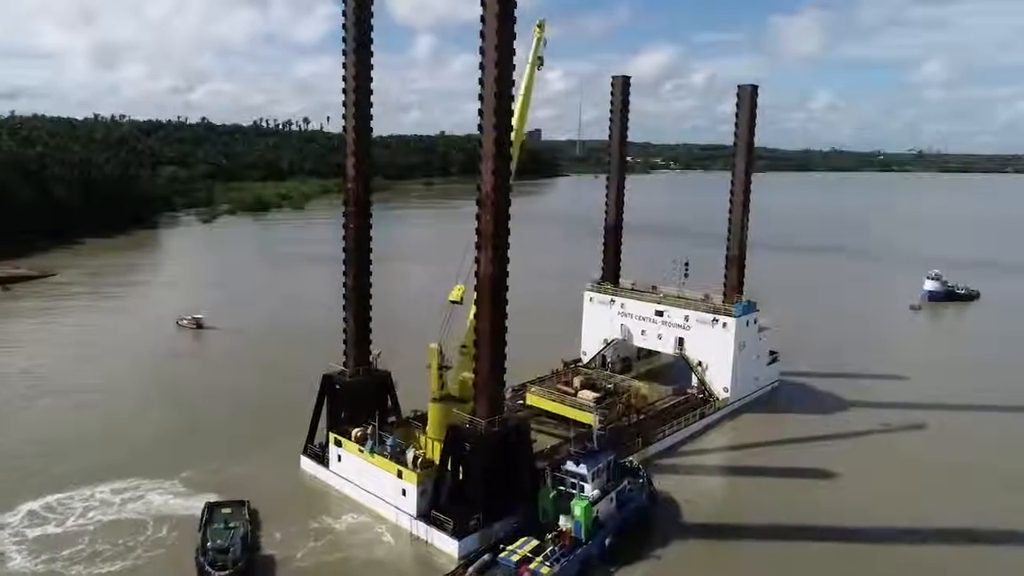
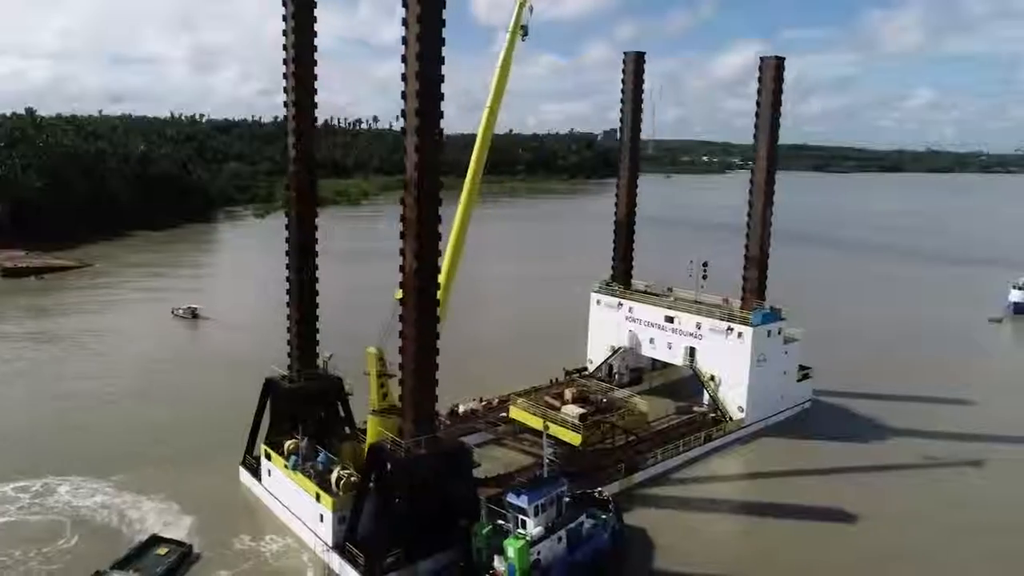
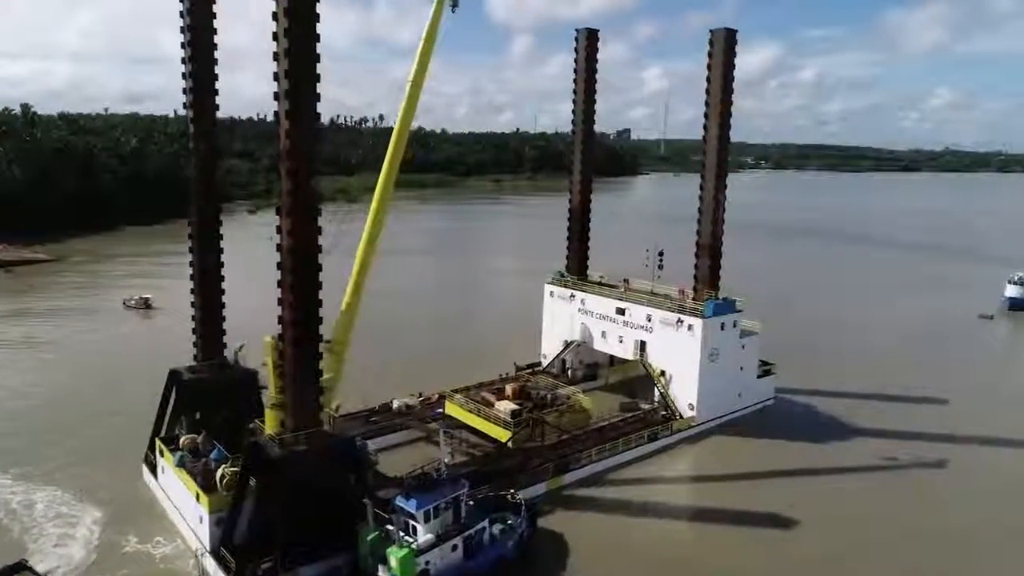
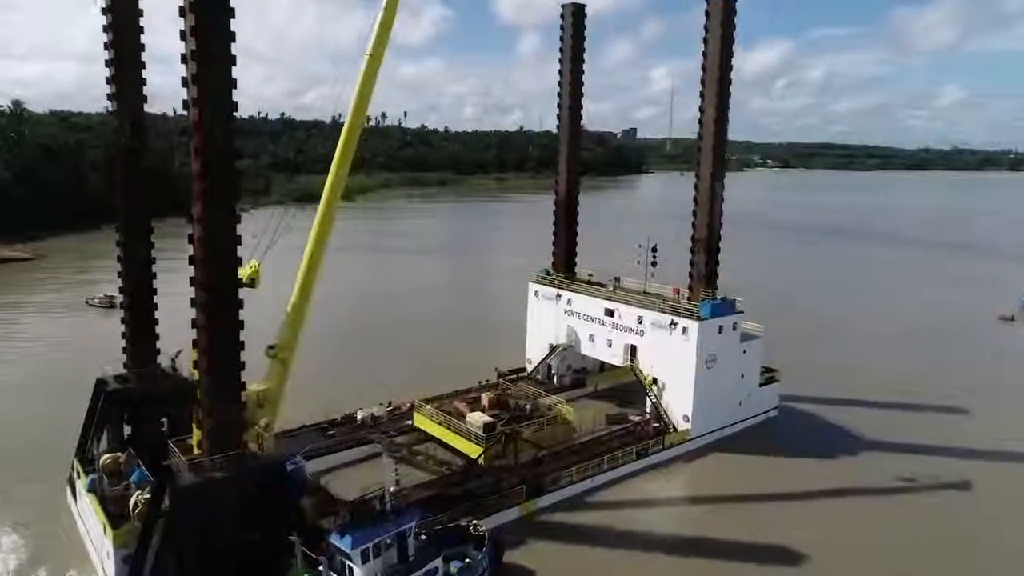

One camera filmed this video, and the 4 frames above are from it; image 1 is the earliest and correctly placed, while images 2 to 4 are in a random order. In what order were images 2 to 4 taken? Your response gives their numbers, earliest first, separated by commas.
2, 3, 4
